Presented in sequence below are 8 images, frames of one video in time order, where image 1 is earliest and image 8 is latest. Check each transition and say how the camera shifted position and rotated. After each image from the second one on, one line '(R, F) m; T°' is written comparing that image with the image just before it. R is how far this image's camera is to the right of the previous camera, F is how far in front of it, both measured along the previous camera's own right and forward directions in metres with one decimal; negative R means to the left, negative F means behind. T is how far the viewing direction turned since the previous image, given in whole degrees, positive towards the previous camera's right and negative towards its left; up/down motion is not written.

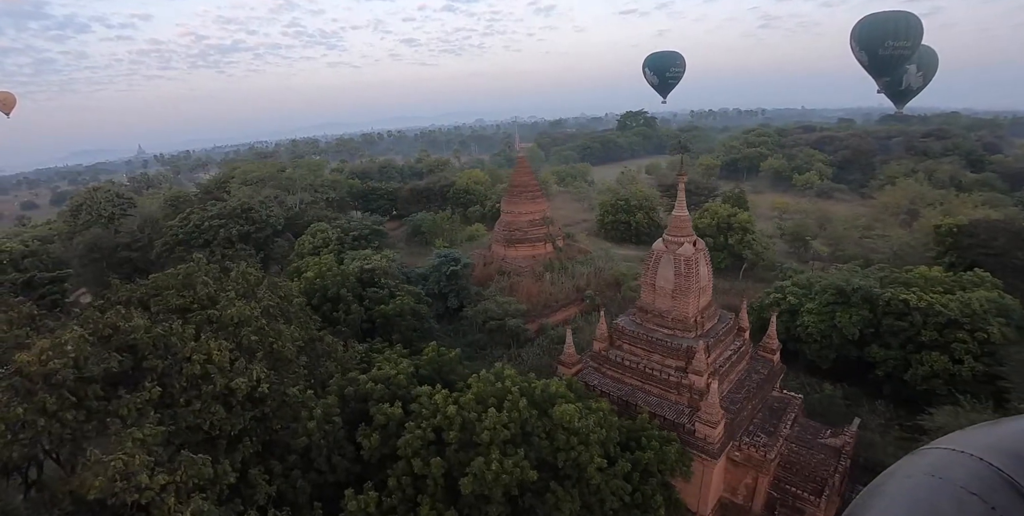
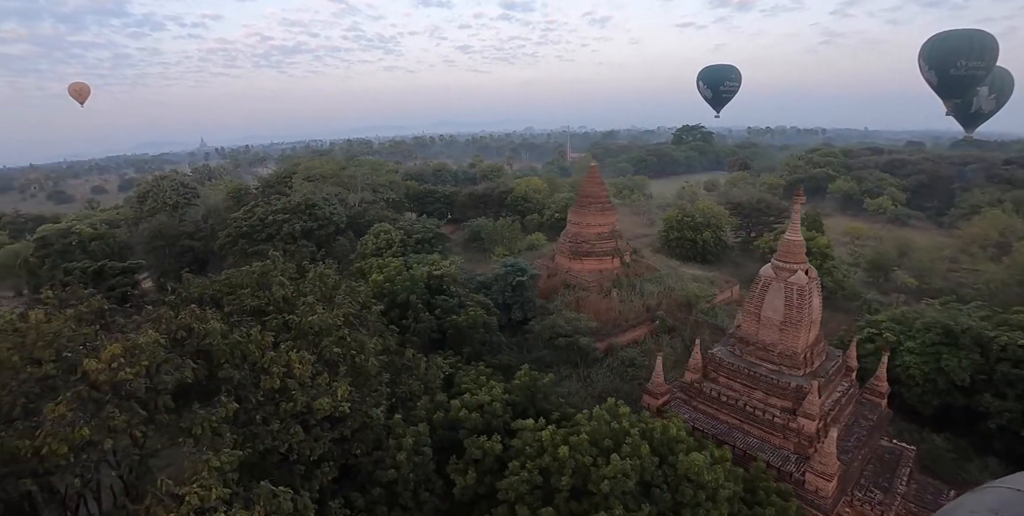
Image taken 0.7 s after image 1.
(-1.3, +1.3) m; -4°
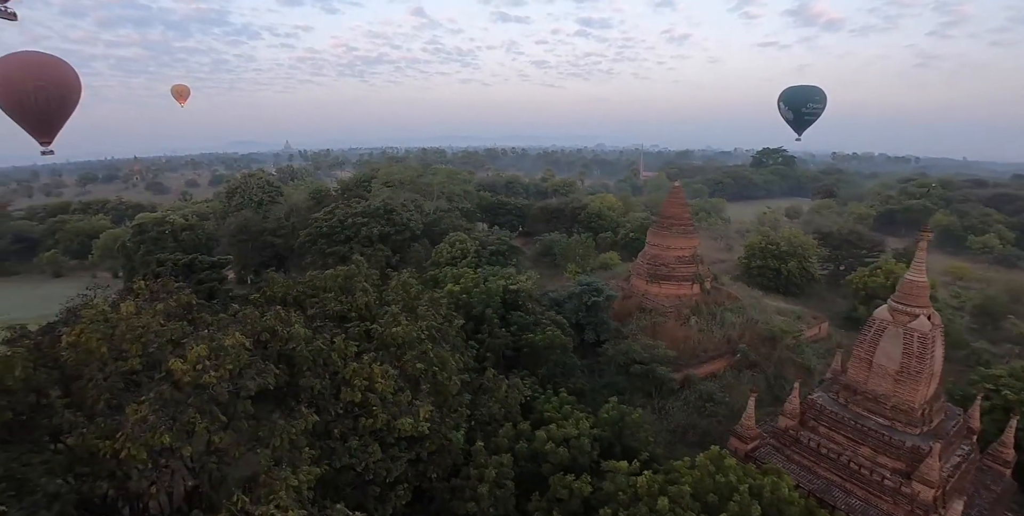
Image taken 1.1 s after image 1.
(-0.6, +0.7) m; -6°
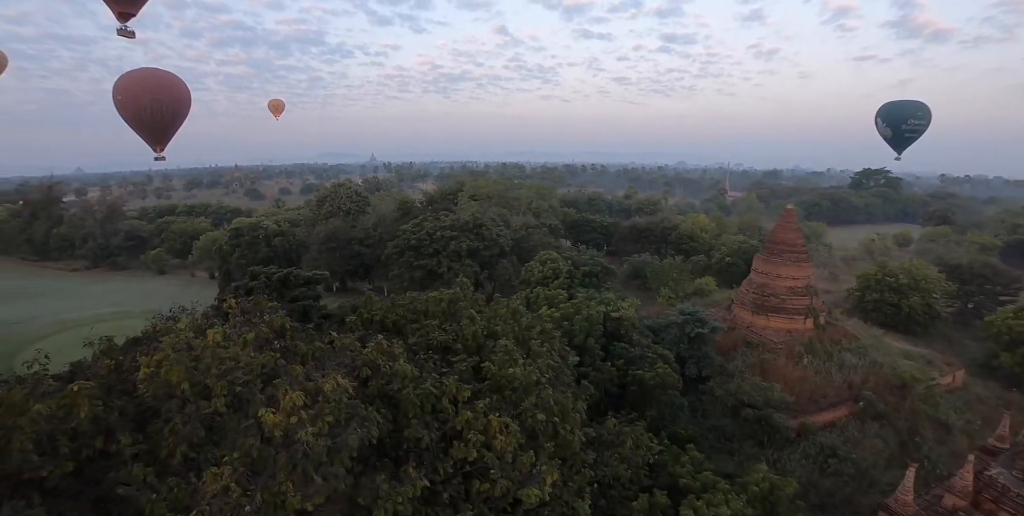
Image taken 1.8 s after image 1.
(-0.9, +1.3) m; -7°
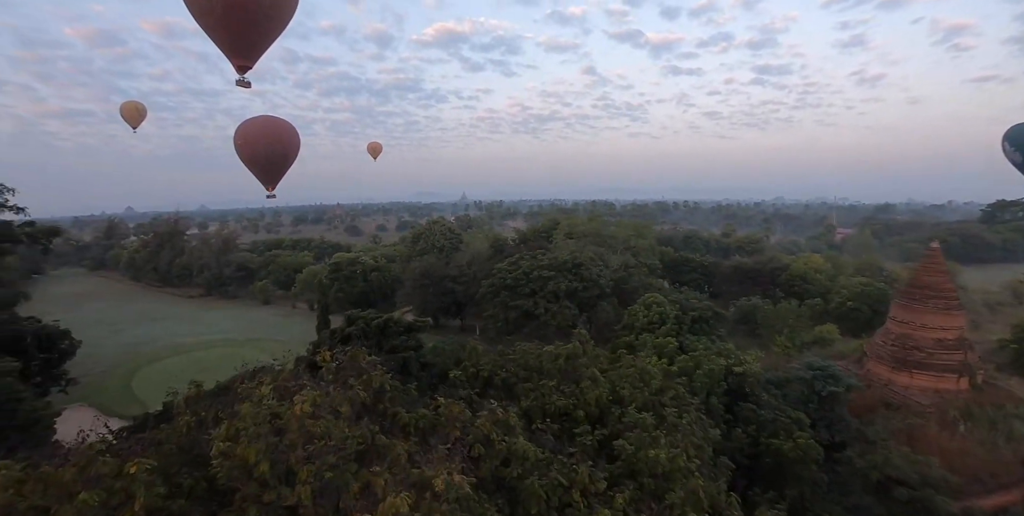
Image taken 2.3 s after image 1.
(-0.5, +1.0) m; -9°
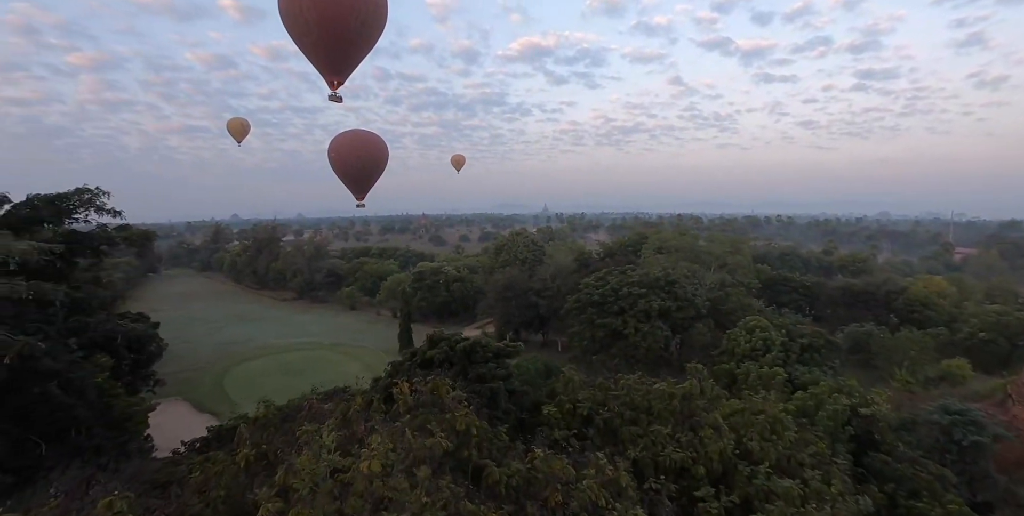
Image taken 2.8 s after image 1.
(-0.3, +0.8) m; -8°
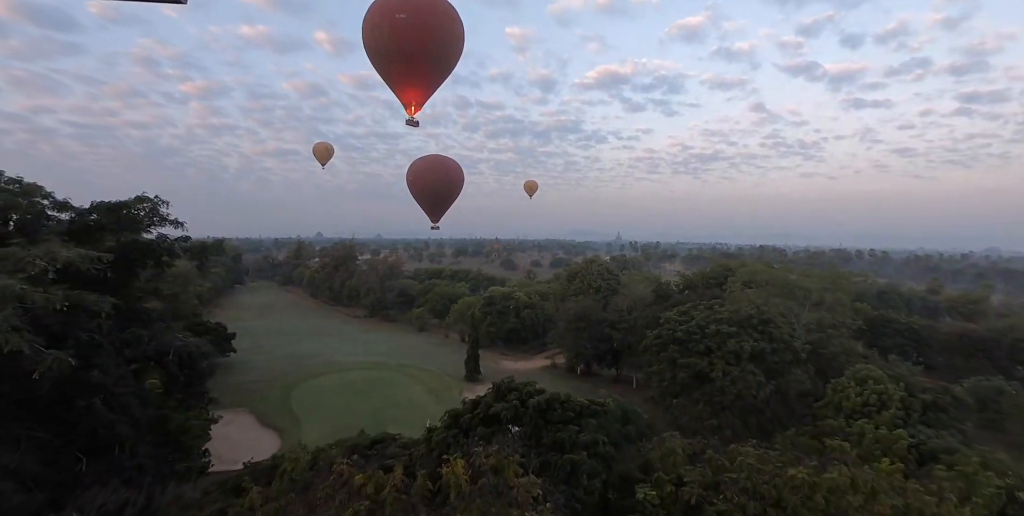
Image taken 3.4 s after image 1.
(-0.2, +0.9) m; -7°
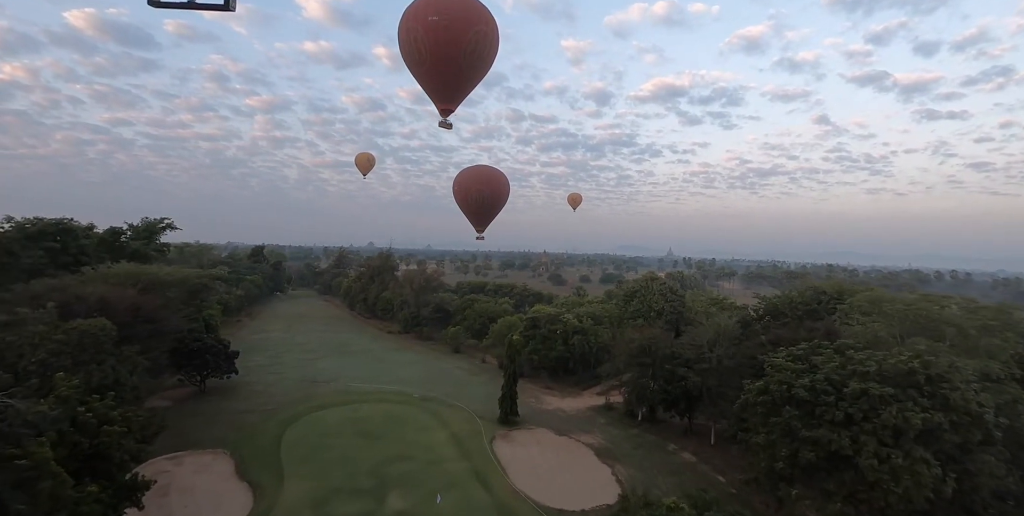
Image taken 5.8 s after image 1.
(+0.1, +3.9) m; -5°
